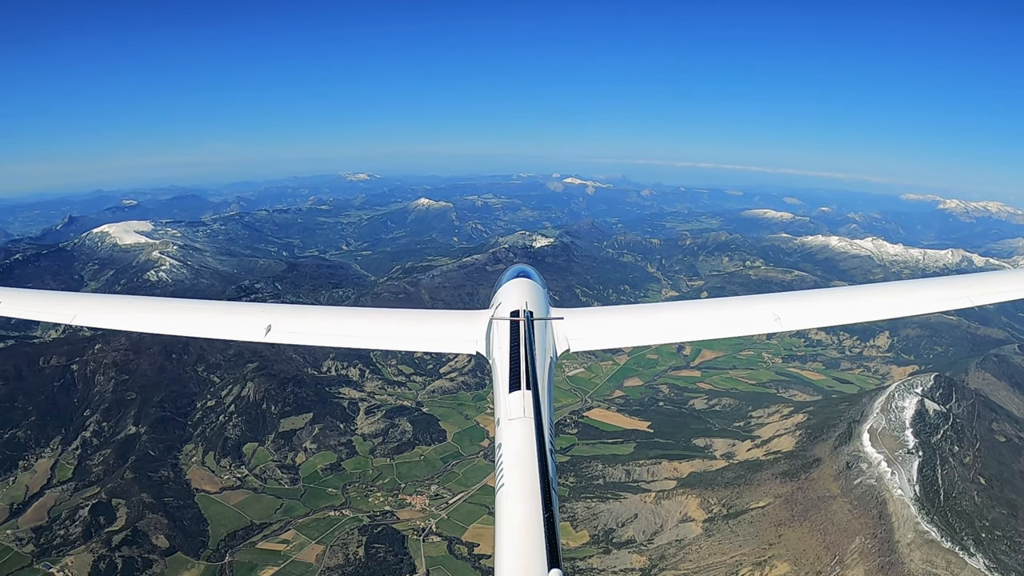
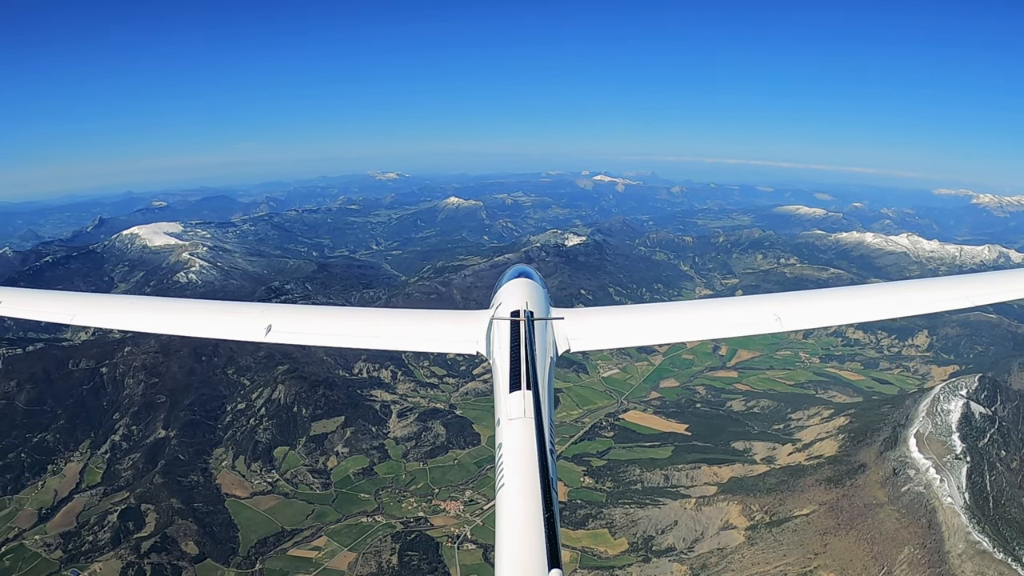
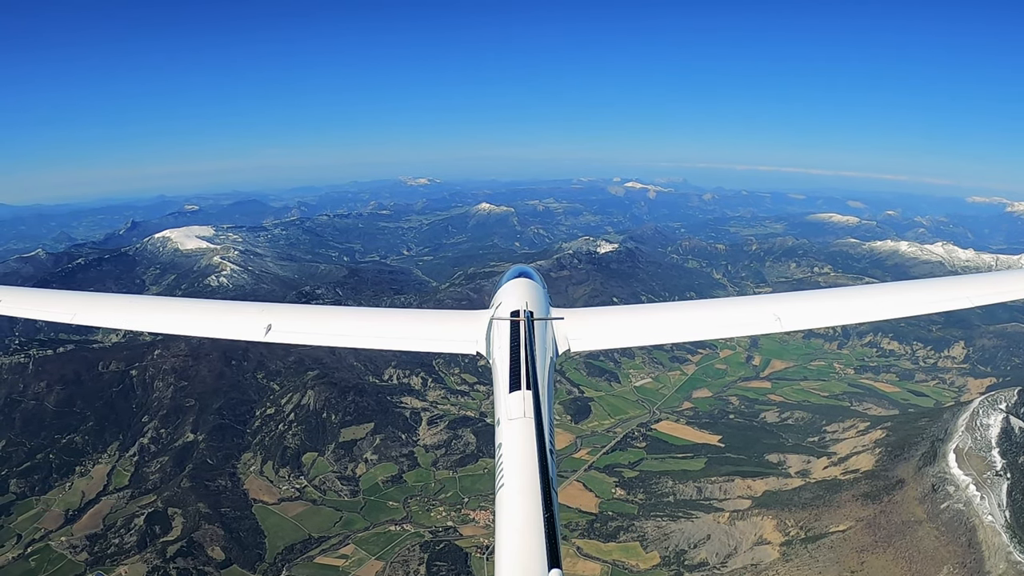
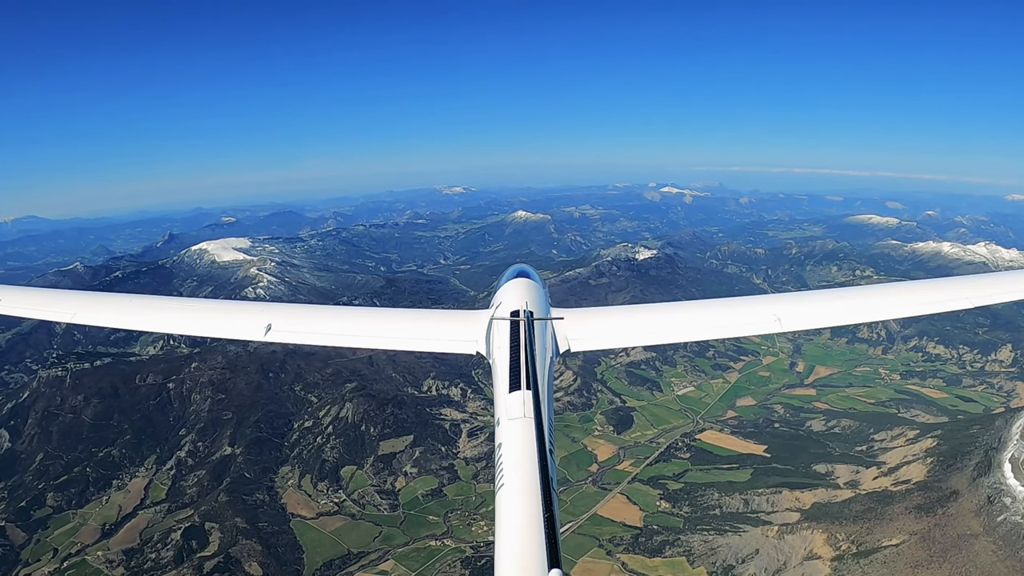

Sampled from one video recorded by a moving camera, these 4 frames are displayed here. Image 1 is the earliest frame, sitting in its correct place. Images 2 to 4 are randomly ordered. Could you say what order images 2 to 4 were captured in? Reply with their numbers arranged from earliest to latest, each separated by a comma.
2, 3, 4
